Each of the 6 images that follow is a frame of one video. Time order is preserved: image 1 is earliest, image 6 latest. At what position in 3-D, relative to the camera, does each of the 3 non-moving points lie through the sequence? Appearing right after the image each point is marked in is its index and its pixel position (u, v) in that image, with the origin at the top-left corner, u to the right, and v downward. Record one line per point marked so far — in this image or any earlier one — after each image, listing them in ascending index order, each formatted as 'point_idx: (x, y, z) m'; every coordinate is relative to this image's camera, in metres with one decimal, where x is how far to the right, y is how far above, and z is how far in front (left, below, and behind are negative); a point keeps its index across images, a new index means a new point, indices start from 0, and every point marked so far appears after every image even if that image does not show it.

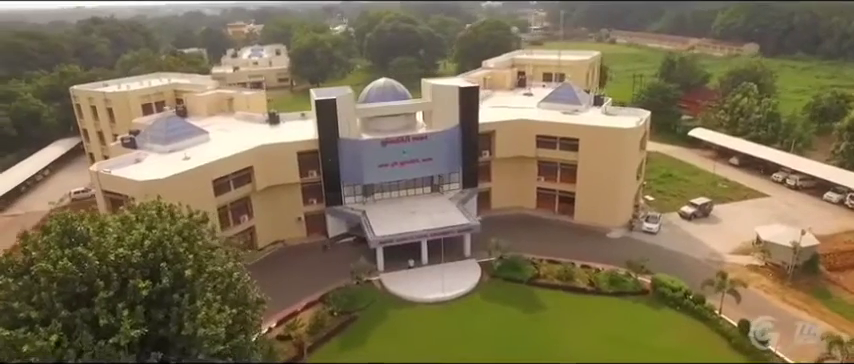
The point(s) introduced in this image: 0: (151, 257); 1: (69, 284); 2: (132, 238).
0: (-9.2, -2.5, +16.9) m
1: (-11.1, -3.1, +15.7) m
2: (-9.9, -1.9, +17.1) m
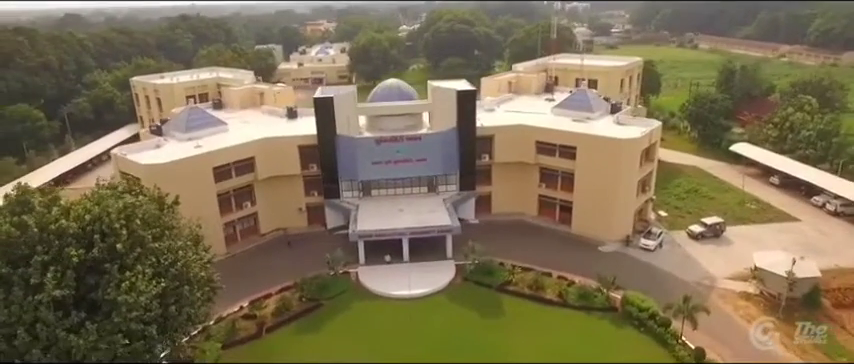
0: (-12.9, -1.8, +19.4) m
1: (-15.0, -2.3, +18.5) m
2: (-13.5, -1.2, +19.6) m
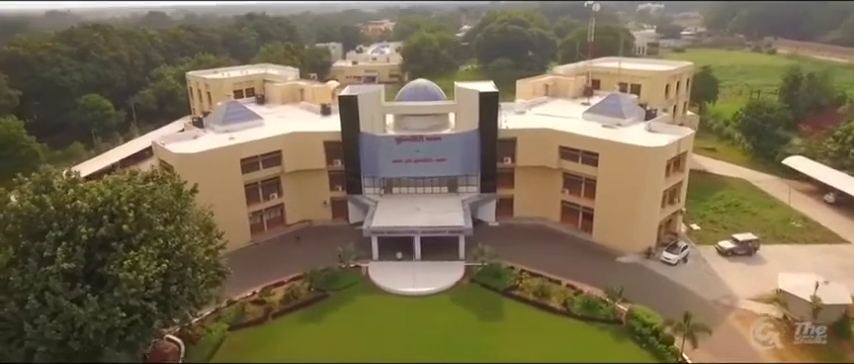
0: (-13.6, -1.2, +21.3) m
1: (-15.8, -1.6, +20.7) m
2: (-14.2, -0.5, +21.6) m
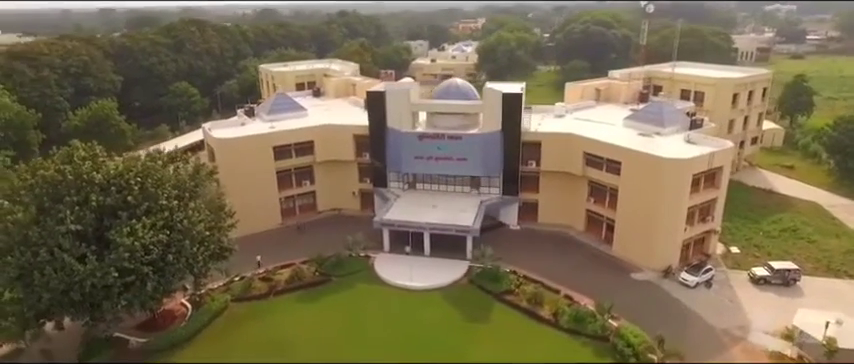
0: (-15.1, 0.0, +24.5) m
1: (-17.4, -0.3, +24.2) m
2: (-15.6, +0.7, +24.9) m
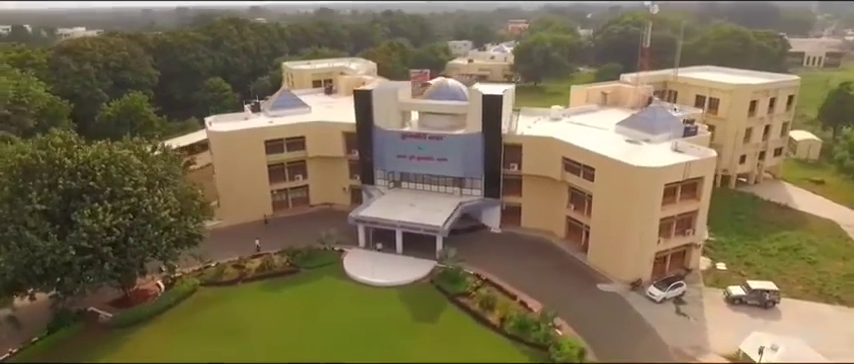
0: (-18.0, +0.7, +26.6) m
1: (-20.4, +0.6, +26.7) m
2: (-18.4, +1.5, +27.1) m
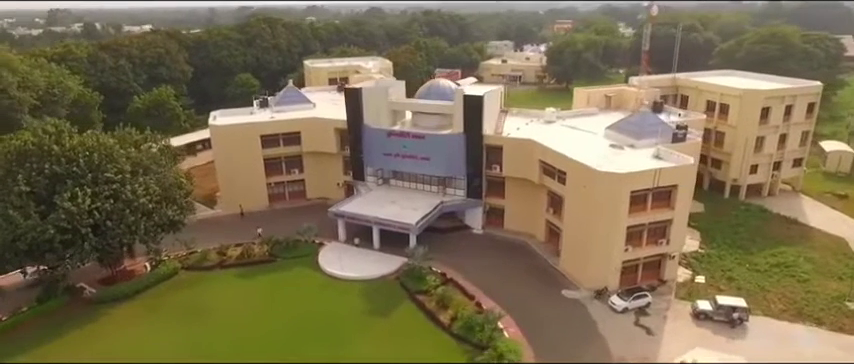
0: (-20.4, +1.5, +29.0) m
1: (-22.8, +1.5, +29.3) m
2: (-20.8, +2.3, +29.5) m
